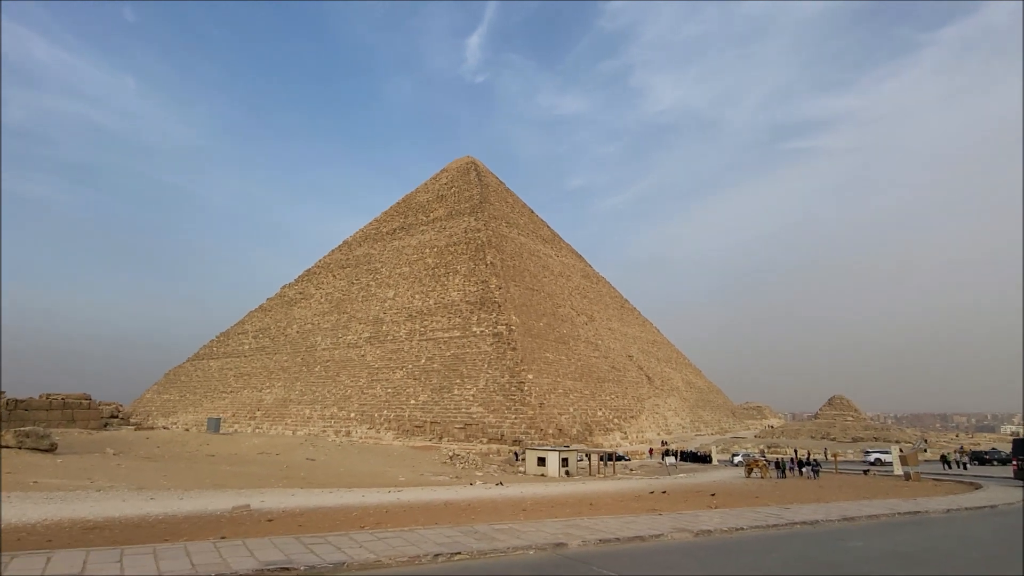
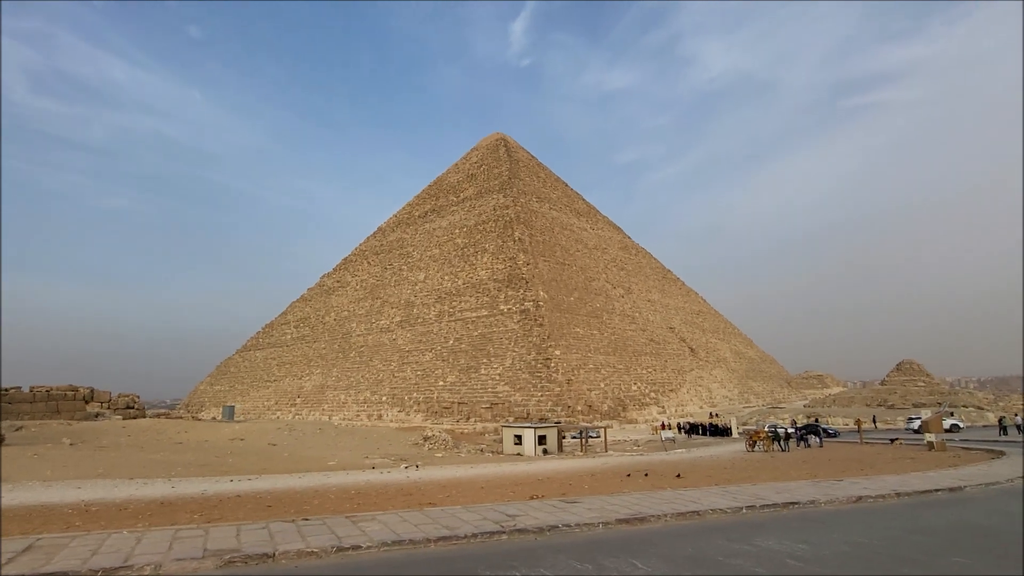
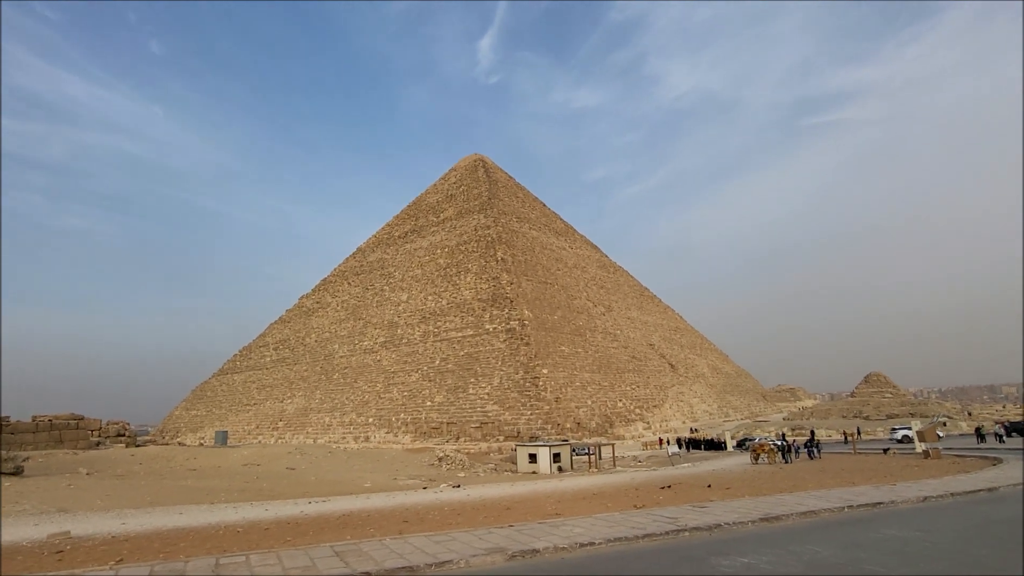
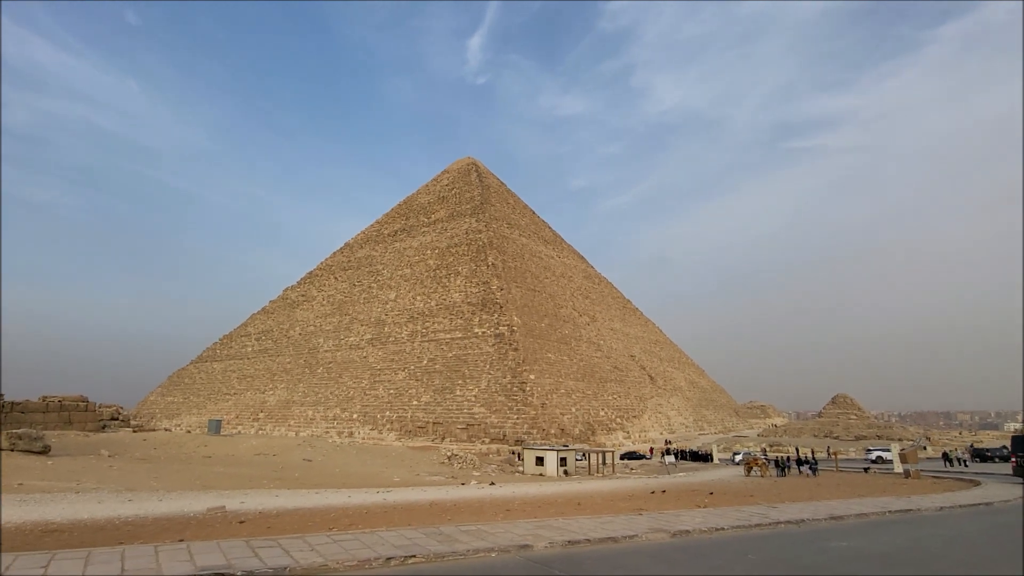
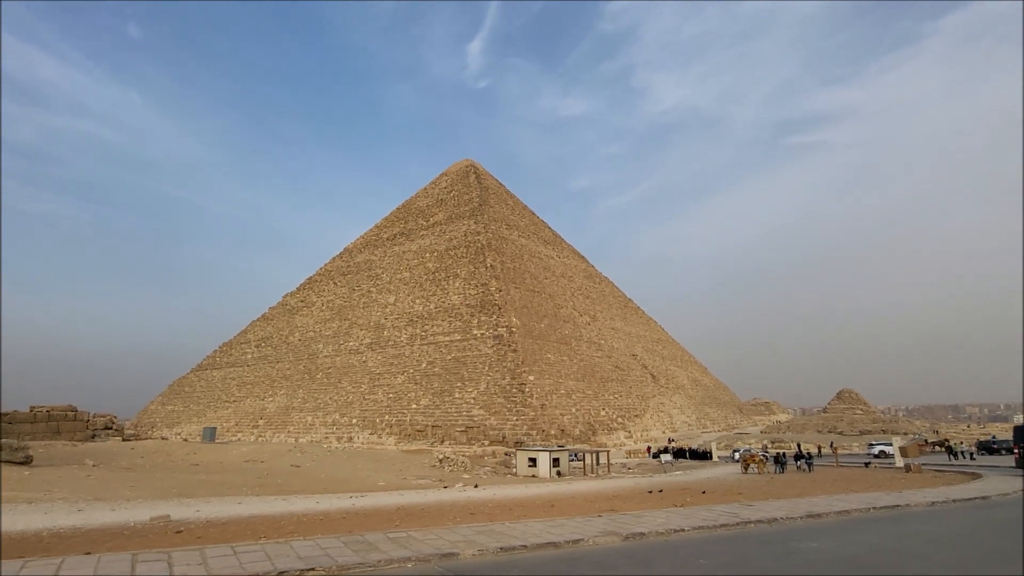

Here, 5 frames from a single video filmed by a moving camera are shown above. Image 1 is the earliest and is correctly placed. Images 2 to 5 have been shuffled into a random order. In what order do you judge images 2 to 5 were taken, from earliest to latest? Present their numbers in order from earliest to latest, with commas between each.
4, 5, 3, 2
